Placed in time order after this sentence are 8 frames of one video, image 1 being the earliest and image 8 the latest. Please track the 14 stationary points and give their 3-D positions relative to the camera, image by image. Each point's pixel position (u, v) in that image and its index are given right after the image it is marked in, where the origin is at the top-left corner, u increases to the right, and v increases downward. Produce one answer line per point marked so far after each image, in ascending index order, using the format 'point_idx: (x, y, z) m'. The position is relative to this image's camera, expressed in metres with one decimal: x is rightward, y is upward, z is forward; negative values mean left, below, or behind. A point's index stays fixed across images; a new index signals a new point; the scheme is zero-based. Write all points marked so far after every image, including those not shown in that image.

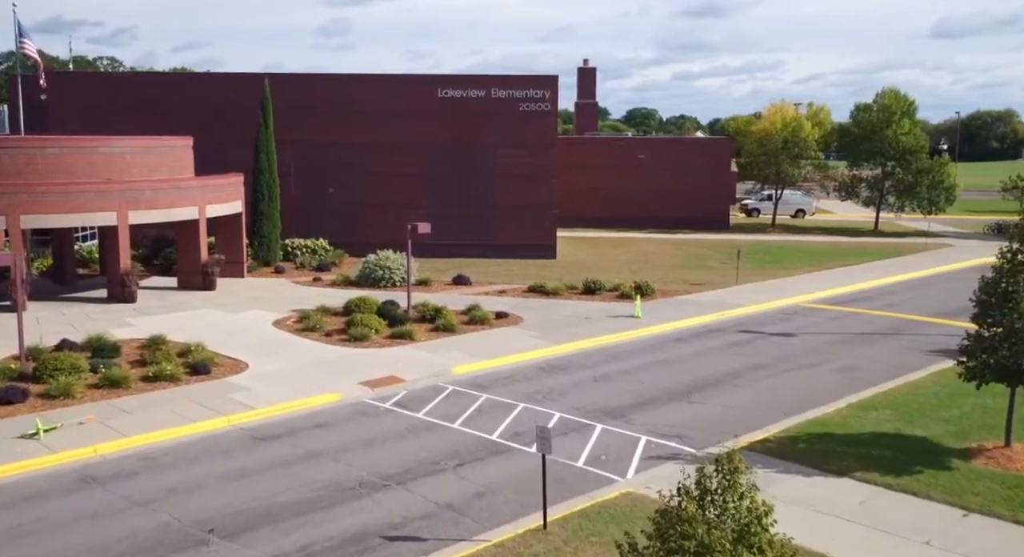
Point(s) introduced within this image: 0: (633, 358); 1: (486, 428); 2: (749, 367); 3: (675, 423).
0: (+2.7, -1.8, +19.6) m
1: (-0.4, -2.5, +14.9) m
2: (+5.1, -1.9, +19.0) m
3: (+2.8, -2.5, +15.4) m
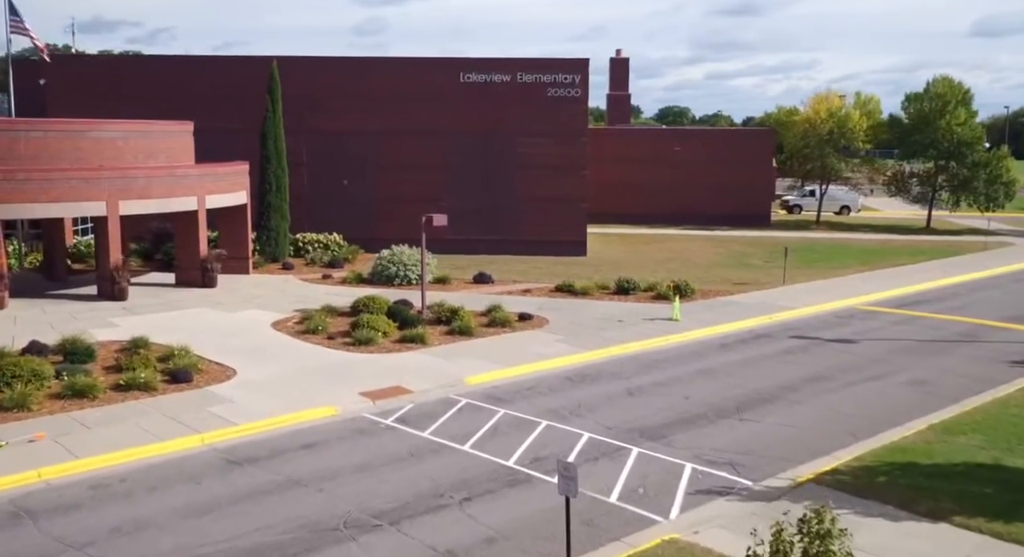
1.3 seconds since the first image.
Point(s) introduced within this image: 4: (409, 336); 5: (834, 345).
0: (+3.2, -1.8, +17.3) m
1: (-0.1, -2.5, +12.6) m
2: (+5.6, -1.9, +16.6) m
3: (+3.2, -2.5, +13.0) m
4: (-2.2, -1.2, +18.4) m
5: (+7.2, -1.5, +19.5) m
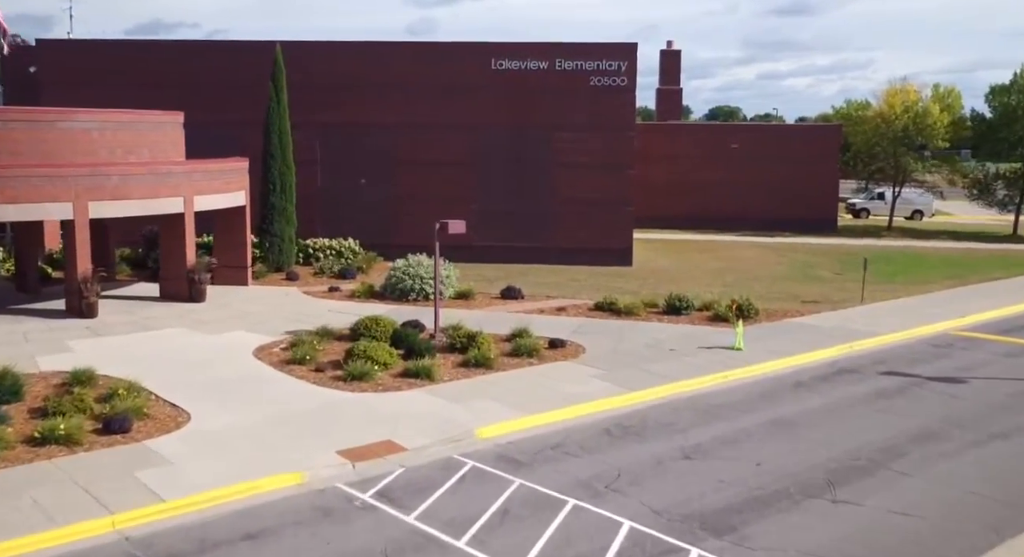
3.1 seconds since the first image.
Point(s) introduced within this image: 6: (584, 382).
0: (+3.5, -2.2, +13.7) m
1: (0.0, -2.9, +9.3) m
2: (+5.9, -2.3, +12.9) m
3: (+3.3, -2.9, +9.5) m
4: (-1.7, -1.6, +15.2) m
5: (+7.7, -1.9, +15.8) m
6: (+1.2, -1.8, +15.3) m
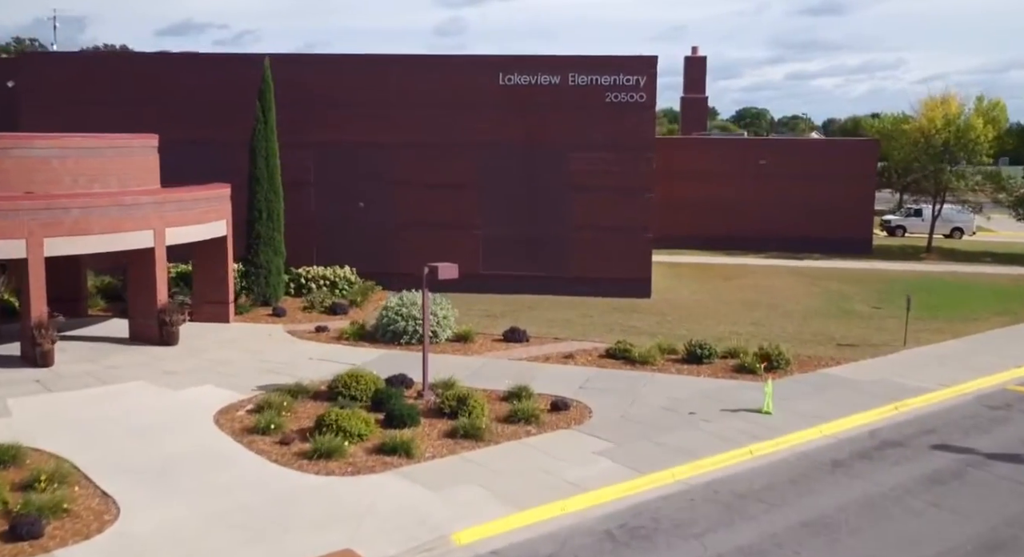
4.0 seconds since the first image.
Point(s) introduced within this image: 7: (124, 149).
0: (+3.4, -3.1, +11.6) m
1: (-0.3, -3.8, +7.3) m
2: (+5.7, -3.3, +10.7) m
3: (+3.0, -3.8, +7.4) m
4: (-1.8, -2.5, +13.2) m
5: (+7.6, -2.9, +13.5) m
6: (+1.1, -2.7, +13.2) m
7: (-8.4, +2.8, +19.0) m
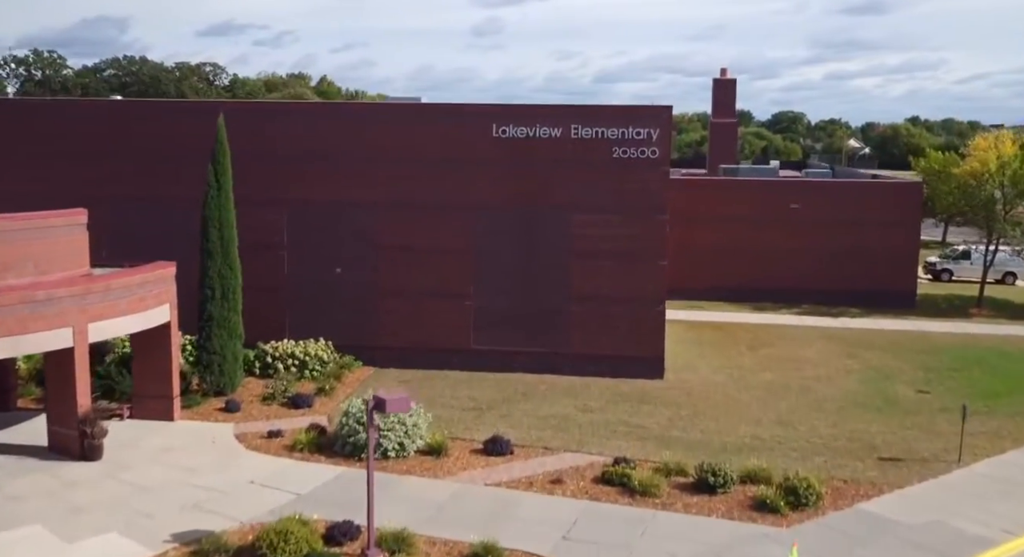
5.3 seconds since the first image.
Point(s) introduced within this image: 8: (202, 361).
0: (+2.7, -5.1, +8.6) m
1: (-1.2, -5.7, +4.4) m
2: (+5.0, -5.3, +7.7) m
3: (+2.2, -5.8, +4.4) m
4: (-2.5, -4.4, +10.4) m
5: (+6.9, -5.0, +10.4) m
6: (+0.5, -4.7, +10.3) m
7: (-8.8, +0.9, +16.5) m
8: (-6.8, -1.8, +19.3) m
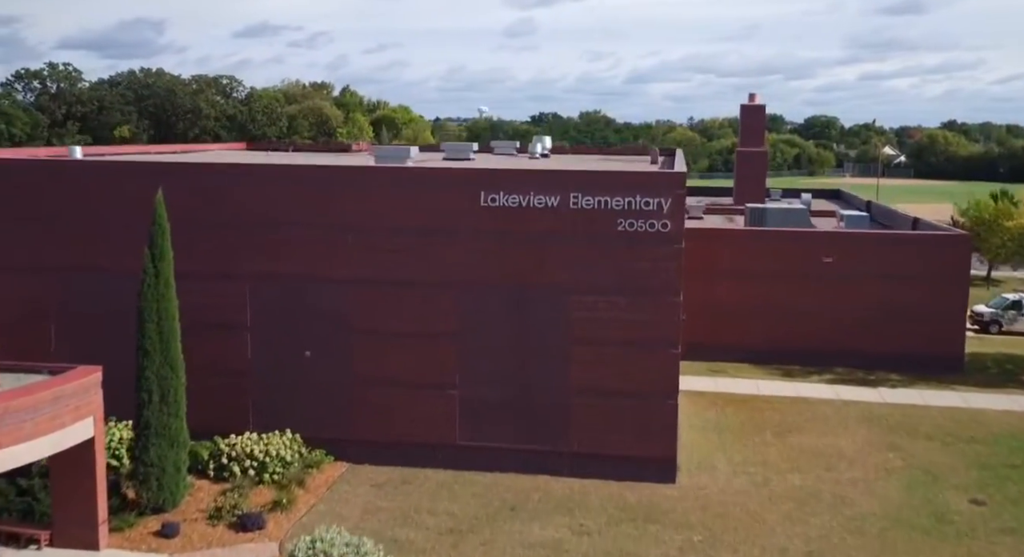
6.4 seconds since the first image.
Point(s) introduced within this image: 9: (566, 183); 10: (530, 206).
0: (+2.0, -7.1, +5.8) m
1: (-2.0, -7.7, +1.7) m
2: (+4.2, -7.3, +4.7) m
3: (+1.3, -7.8, +1.5) m
4: (-3.1, -6.4, +7.7) m
5: (+6.3, -7.0, +7.4) m
6: (-0.2, -6.7, +7.5) m
7: (-9.2, -1.0, +14.0) m
8: (-7.1, -3.7, +16.8) m
9: (+1.2, +2.1, +19.2) m
10: (+0.4, +1.6, +19.4) m
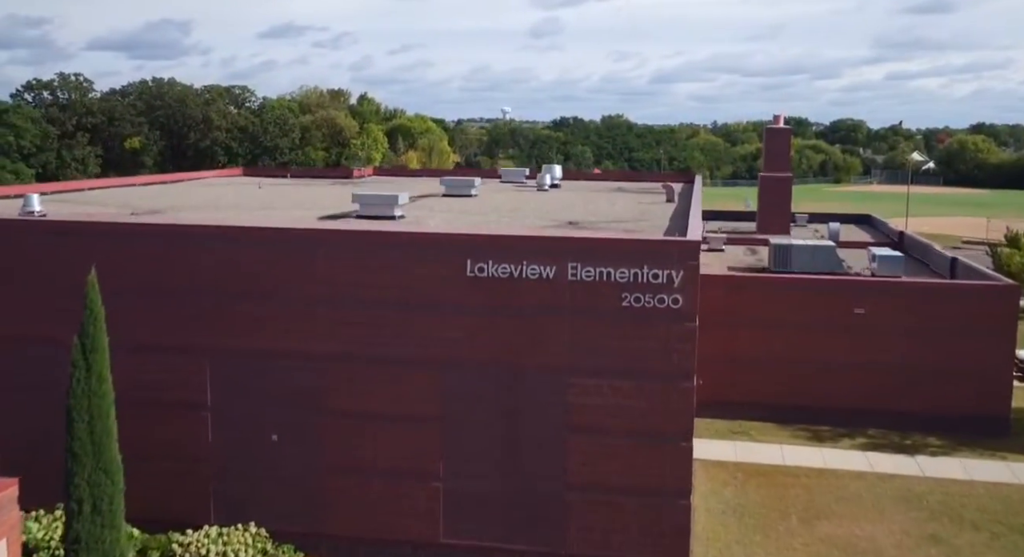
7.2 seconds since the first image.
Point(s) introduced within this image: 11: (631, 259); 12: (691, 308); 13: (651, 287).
0: (+1.4, -8.7, +3.4) m
1: (-2.7, -9.2, -0.6) m
2: (+3.6, -8.9, +2.3) m
3: (+0.6, -9.4, -0.8) m
4: (-3.6, -7.9, +5.5) m
5: (+5.7, -8.6, +4.9) m
6: (-0.7, -8.2, +5.2) m
7: (-9.5, -2.5, +11.9) m
8: (-7.4, -5.2, +14.6) m
9: (+1.0, +0.5, +16.9) m
10: (+0.2, 0.0, +17.1) m
11: (+2.3, +0.4, +16.7) m
12: (+3.4, -0.6, +16.5) m
13: (+2.7, -0.2, +16.7) m
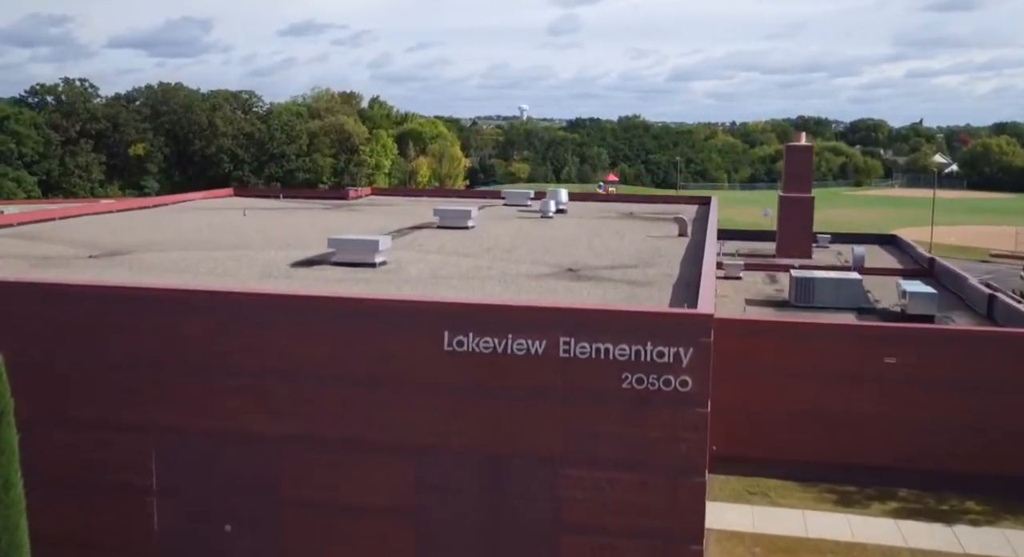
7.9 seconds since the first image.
0: (+0.8, -10.0, +1.2) m
1: (-3.4, -10.5, -2.7) m
2: (+3.0, -10.2, 0.0) m
3: (-0.1, -10.7, -3.0) m
4: (-4.2, -9.2, +3.3) m
5: (+5.2, -9.9, +2.6) m
6: (-1.2, -9.5, +3.0) m
7: (-9.9, -3.7, +9.9) m
8: (-7.8, -6.5, +12.5) m
9: (+0.7, -0.8, +14.6) m
10: (0.0, -1.2, +14.9) m
11: (+2.0, -0.9, +14.4) m
12: (+3.1, -1.9, +14.2) m
13: (+2.4, -1.5, +14.4) m
